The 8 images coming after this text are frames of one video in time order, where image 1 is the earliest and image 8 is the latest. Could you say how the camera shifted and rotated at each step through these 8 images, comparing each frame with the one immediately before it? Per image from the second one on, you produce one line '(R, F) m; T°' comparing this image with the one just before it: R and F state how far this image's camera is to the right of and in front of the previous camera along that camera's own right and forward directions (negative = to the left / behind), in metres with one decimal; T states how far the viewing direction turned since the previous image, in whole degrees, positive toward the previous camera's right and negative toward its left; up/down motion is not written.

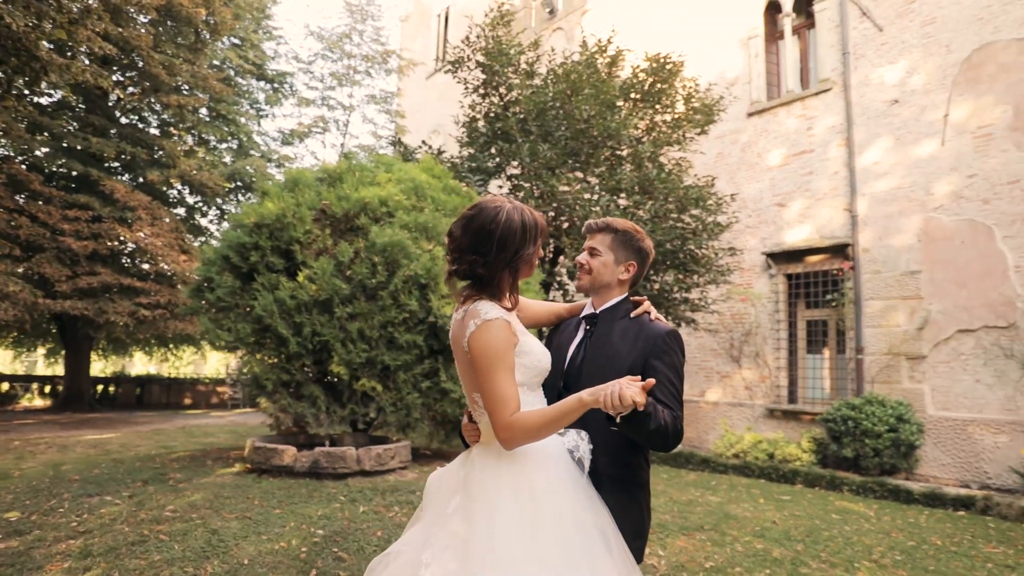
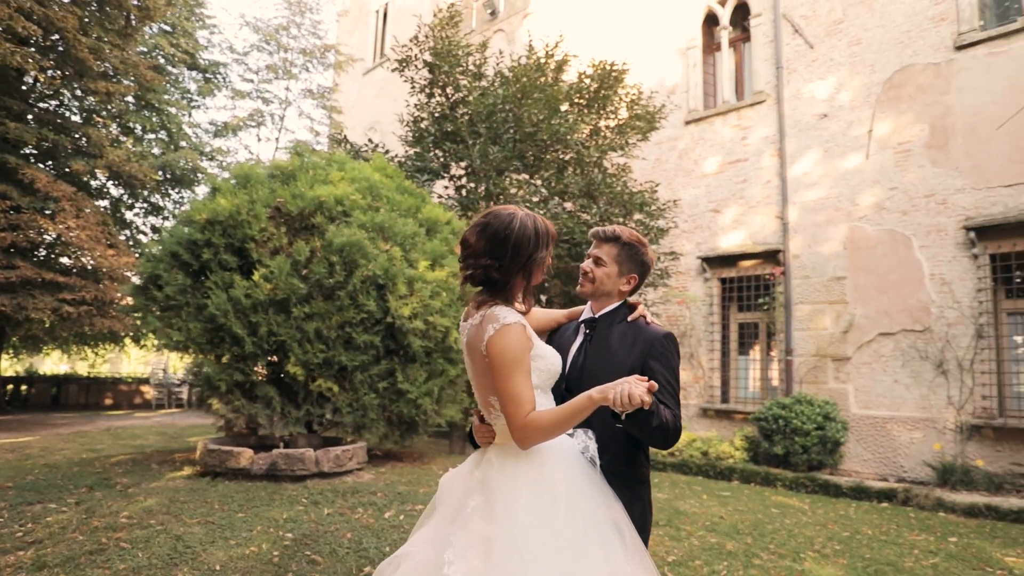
(-0.2, 0.0) m; +6°
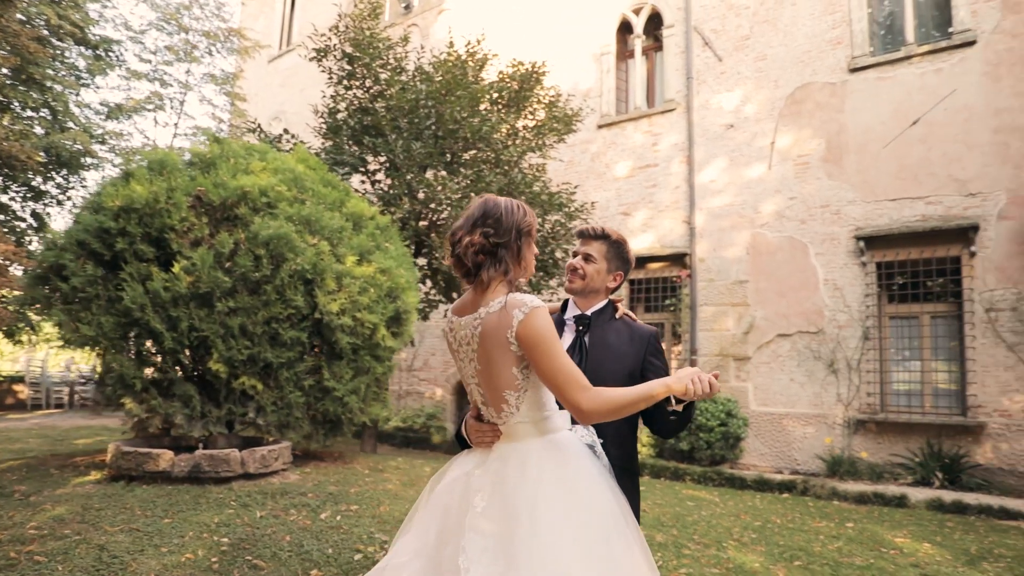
(-0.3, 0.0) m; +8°
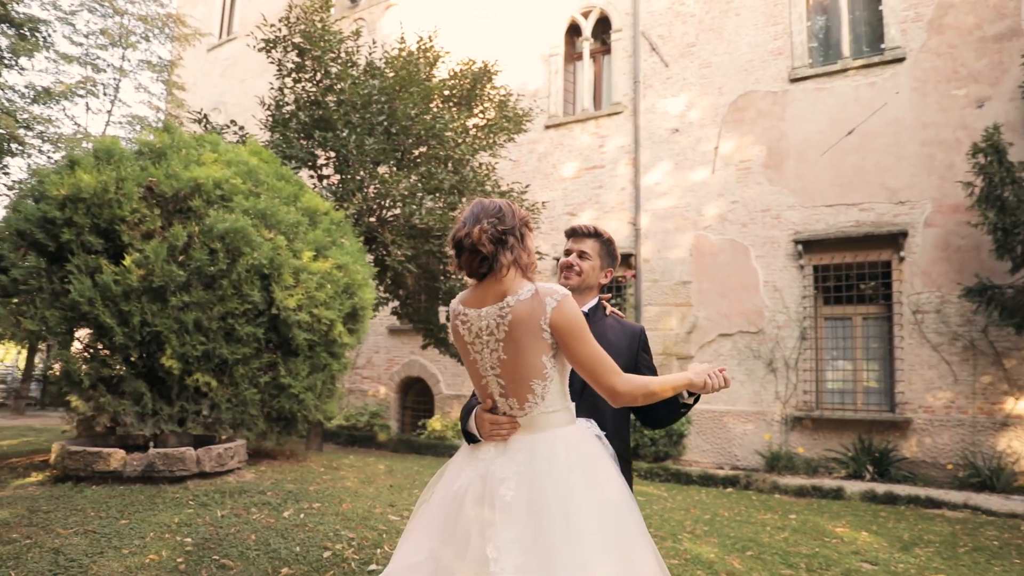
(-0.2, 0.0) m; +5°
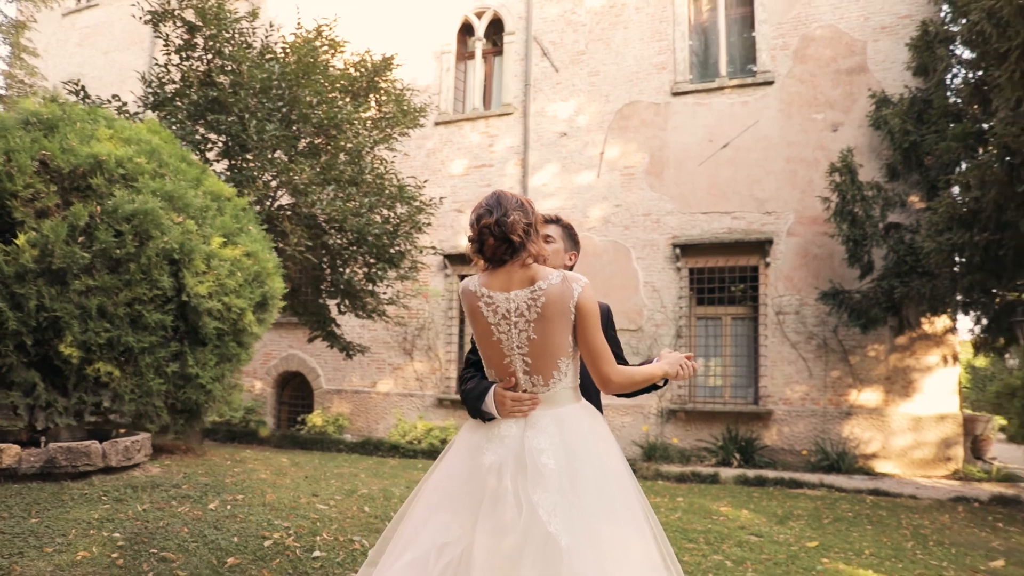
(-0.4, -0.1) m; +11°
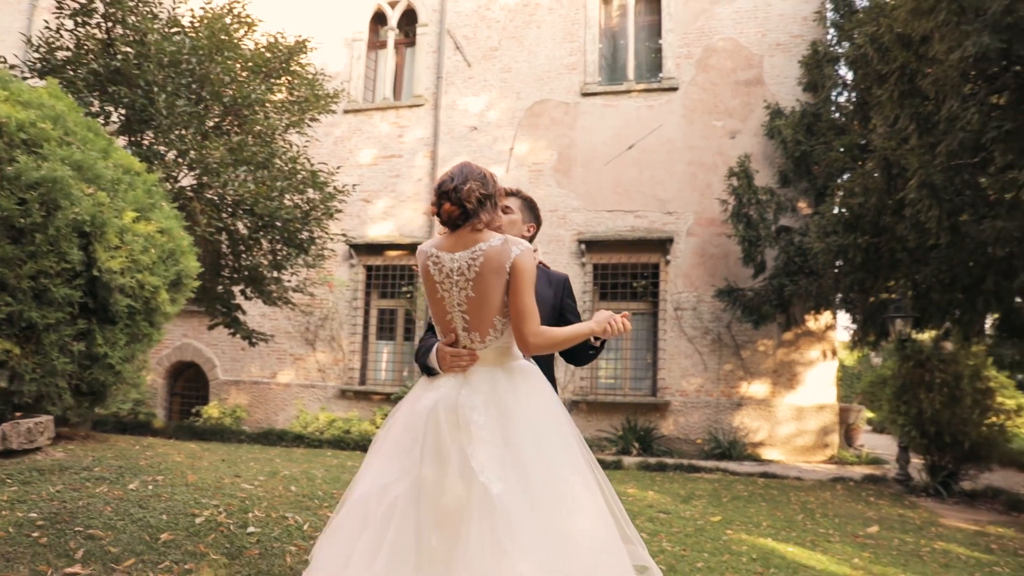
(-0.2, -0.1) m; +8°
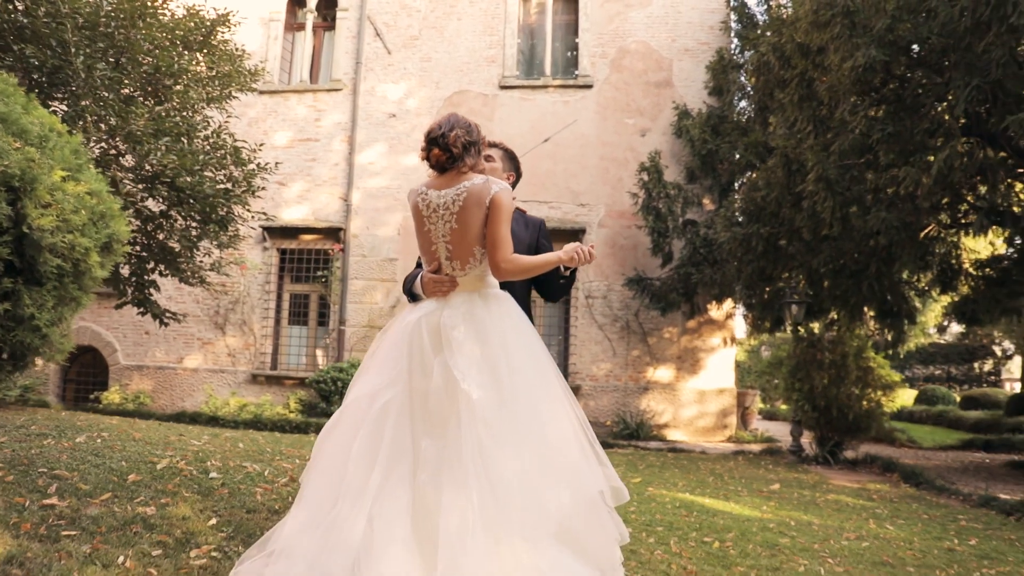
(-0.3, -0.2) m; +8°
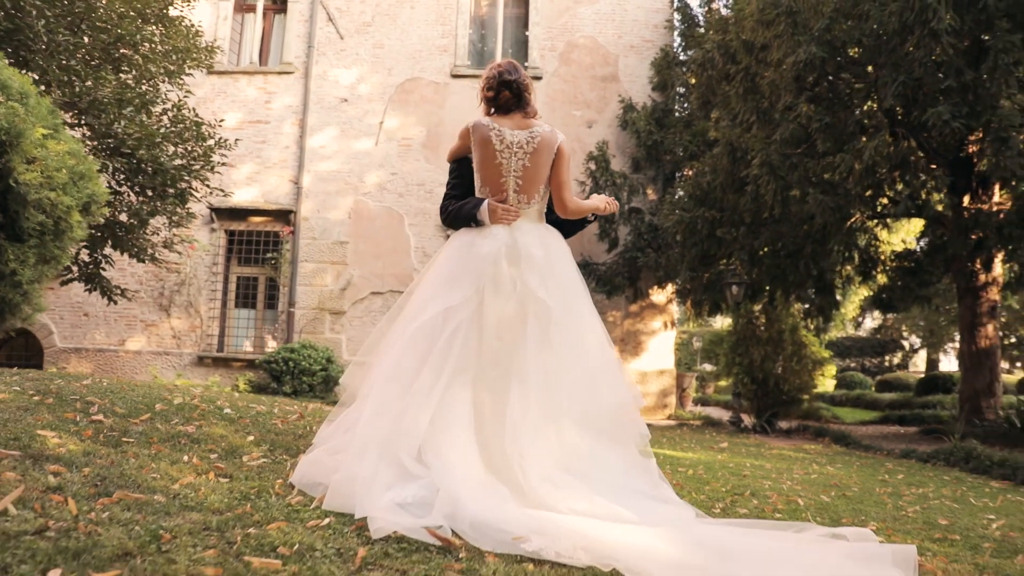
(-0.3, -0.3) m; +5°
